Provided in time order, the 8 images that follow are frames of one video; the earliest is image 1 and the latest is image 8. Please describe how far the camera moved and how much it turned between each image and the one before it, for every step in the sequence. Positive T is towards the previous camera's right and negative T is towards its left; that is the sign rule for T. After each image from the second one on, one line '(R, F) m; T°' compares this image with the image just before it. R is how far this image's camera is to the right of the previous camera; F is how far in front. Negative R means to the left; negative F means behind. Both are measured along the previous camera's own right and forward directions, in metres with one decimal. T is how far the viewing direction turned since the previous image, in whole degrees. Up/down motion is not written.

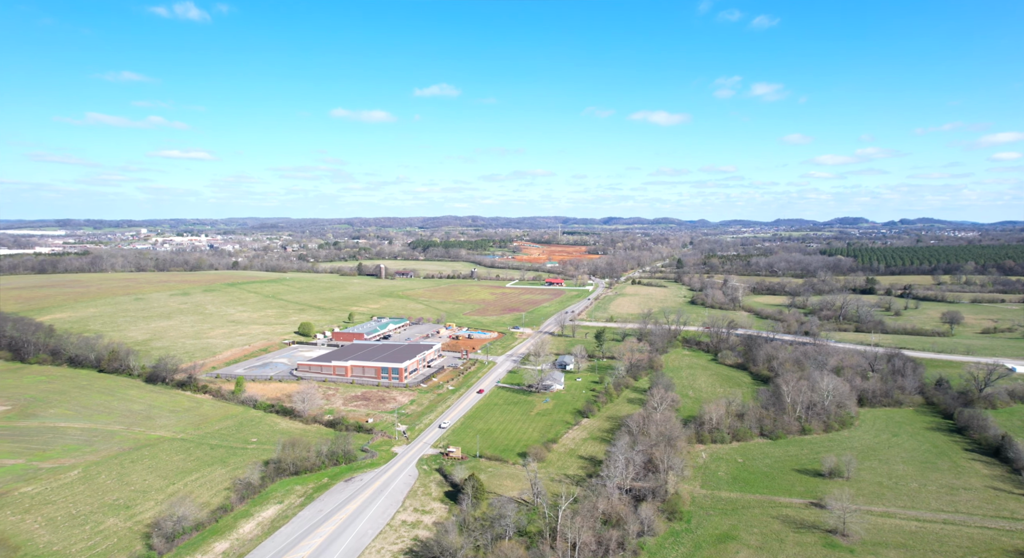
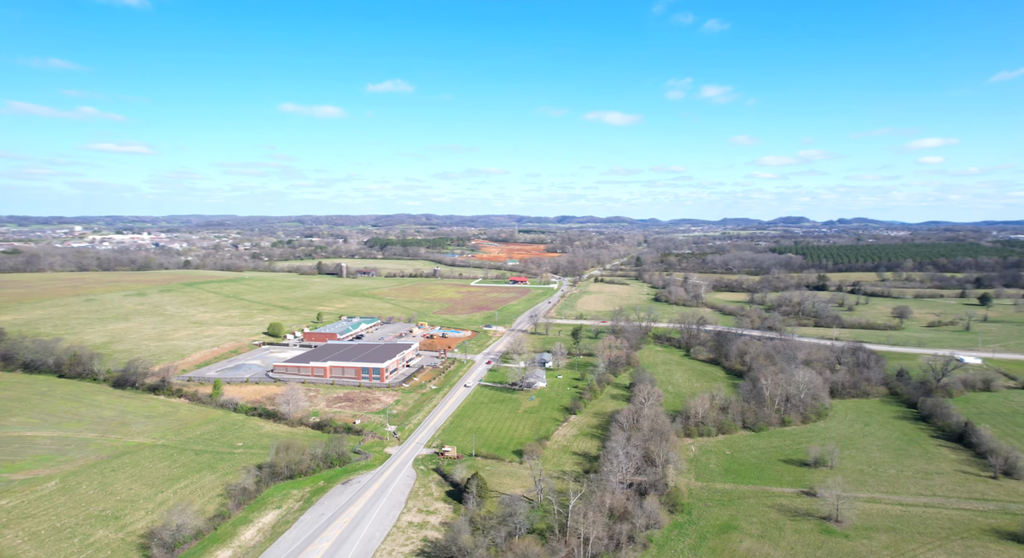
(-2.4, +0.1) m; +4°
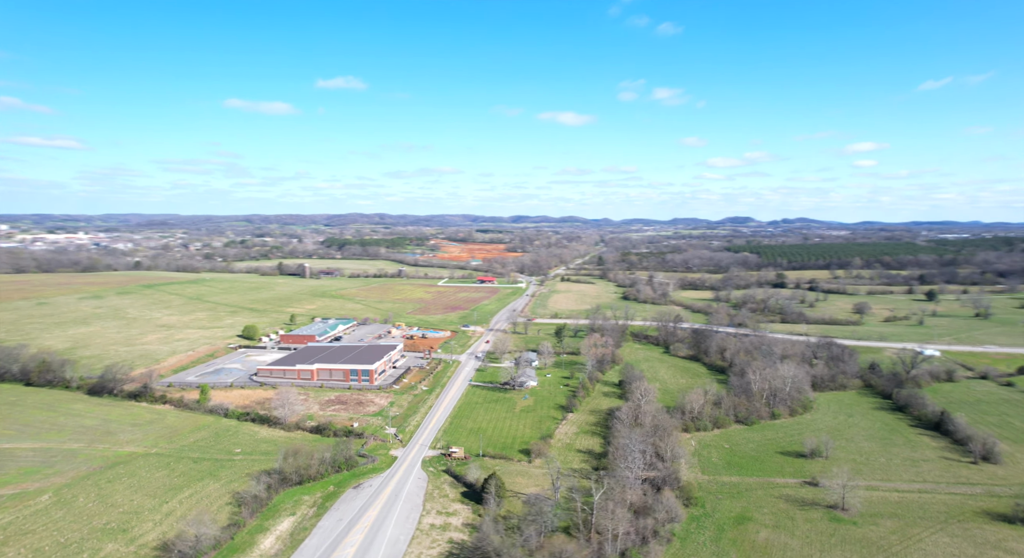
(-3.0, +0.1) m; +4°
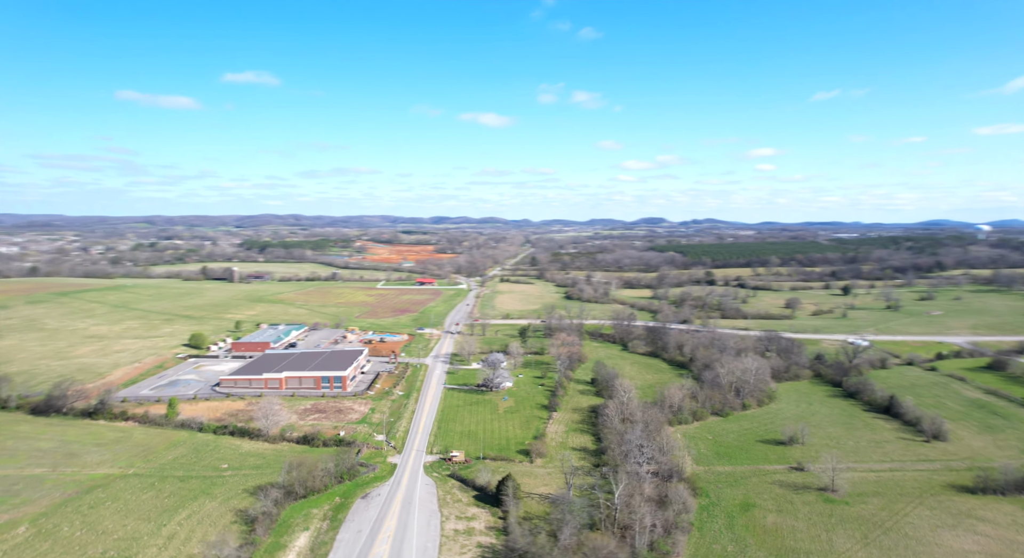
(-4.5, +0.2) m; +7°
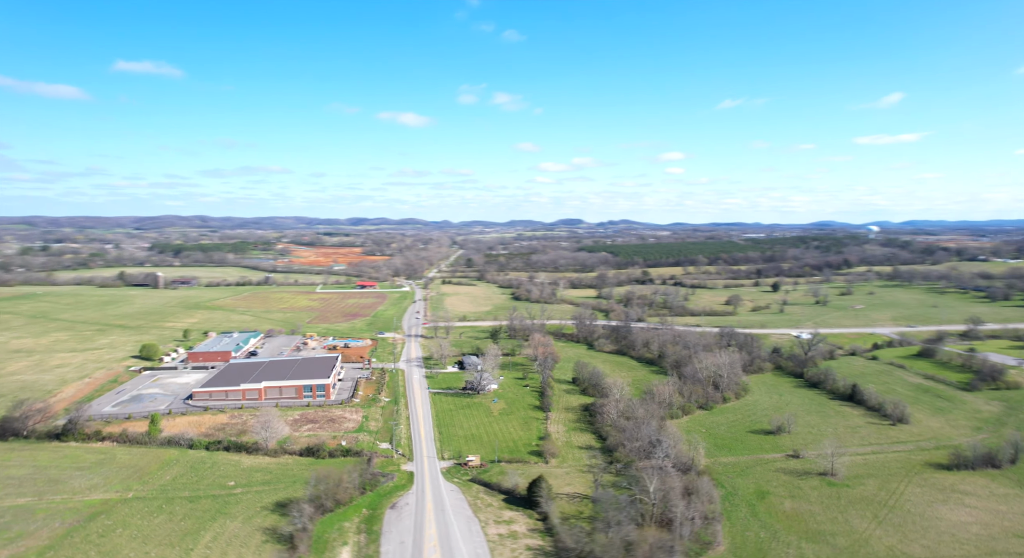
(-5.3, +0.3) m; +7°
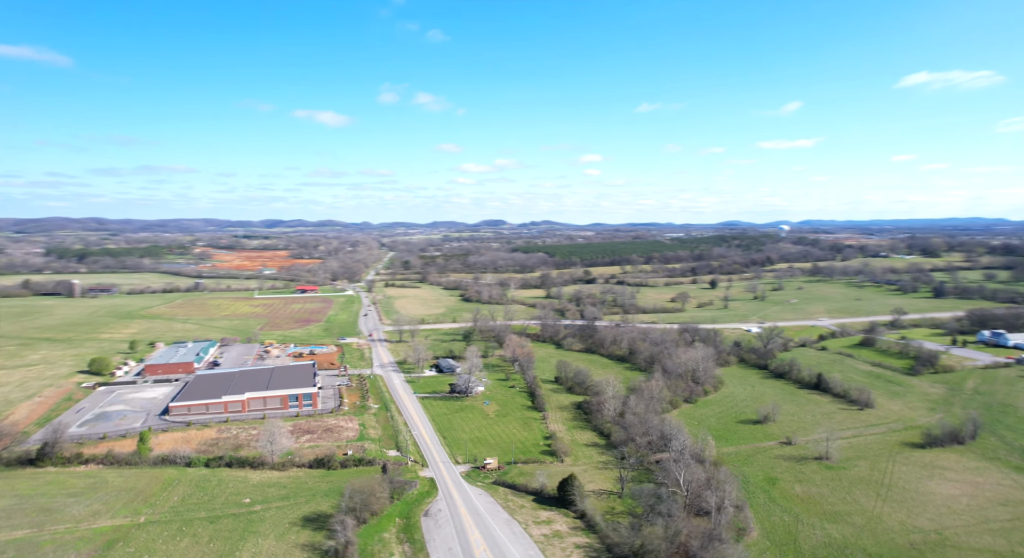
(-5.2, +0.2) m; +7°
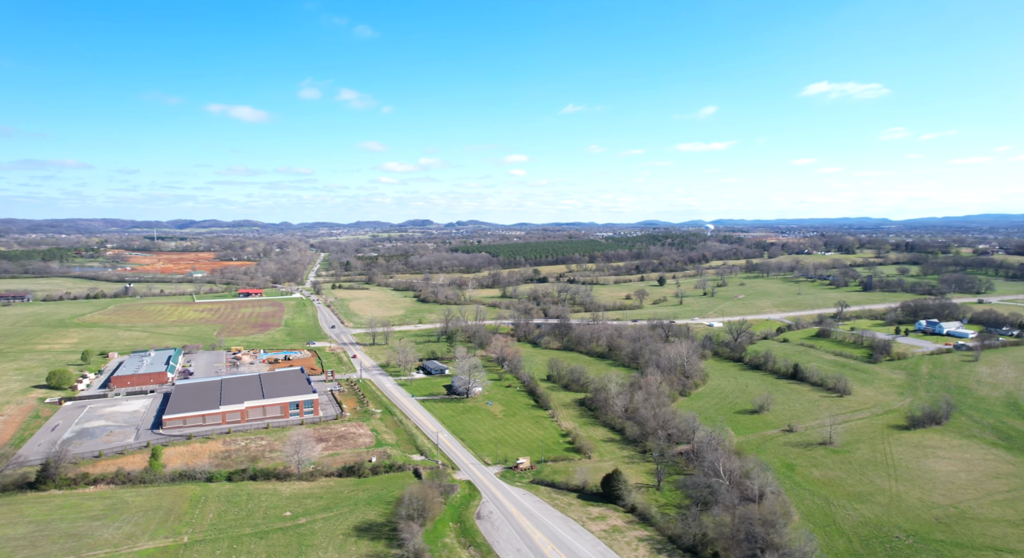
(-5.9, +0.3) m; +7°
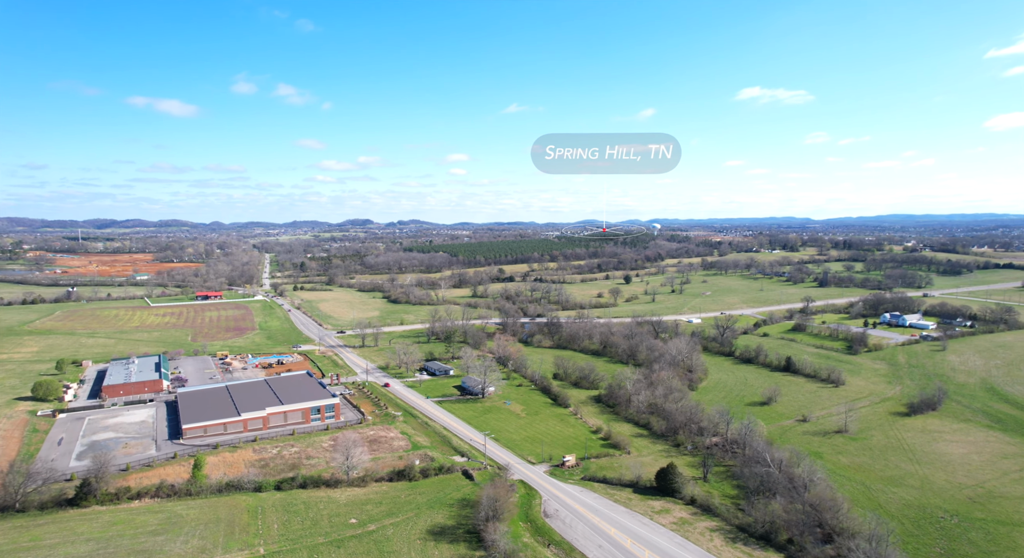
(-5.9, +0.1) m; +5°
